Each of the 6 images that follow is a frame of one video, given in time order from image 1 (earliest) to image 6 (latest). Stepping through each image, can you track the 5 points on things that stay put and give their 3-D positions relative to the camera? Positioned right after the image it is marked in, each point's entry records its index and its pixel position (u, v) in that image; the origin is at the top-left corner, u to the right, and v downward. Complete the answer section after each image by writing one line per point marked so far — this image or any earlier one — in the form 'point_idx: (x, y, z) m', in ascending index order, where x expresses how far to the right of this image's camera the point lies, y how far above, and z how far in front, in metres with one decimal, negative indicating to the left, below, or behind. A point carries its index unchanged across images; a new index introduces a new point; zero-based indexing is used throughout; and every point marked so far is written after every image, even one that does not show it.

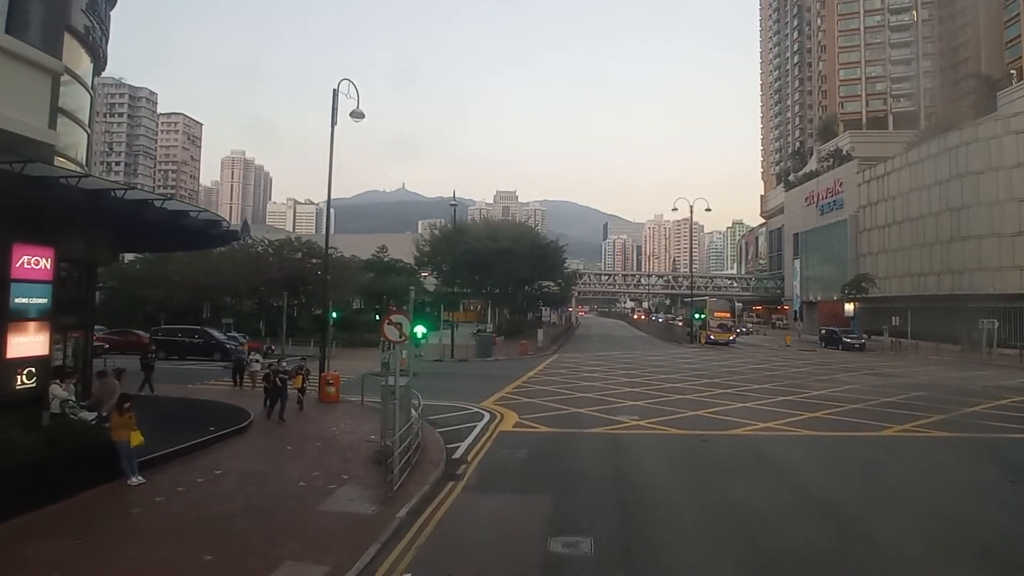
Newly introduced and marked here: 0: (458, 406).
0: (-1.6, -3.6, +19.1) m
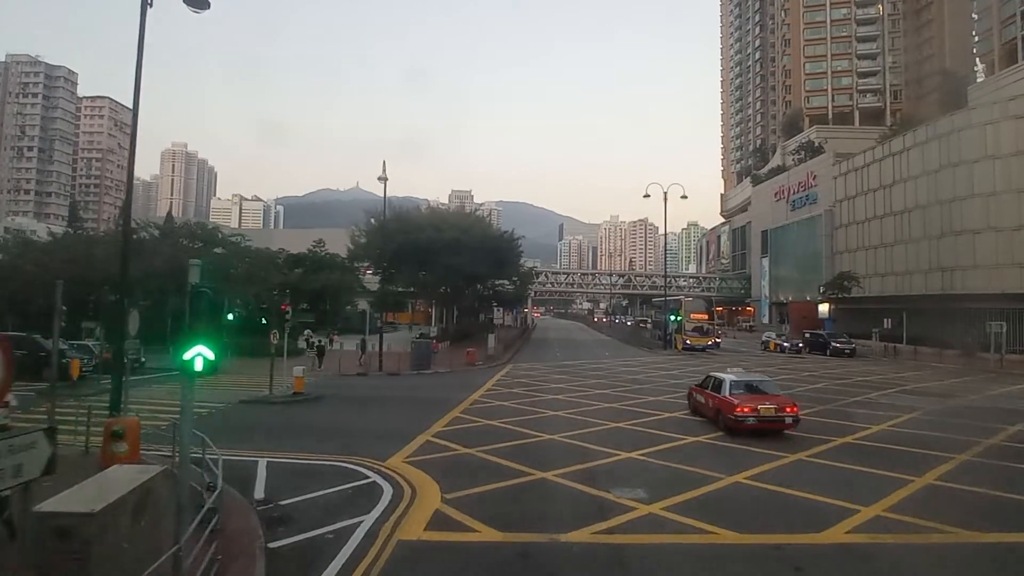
0: (-3.1, -3.4, +11.5) m
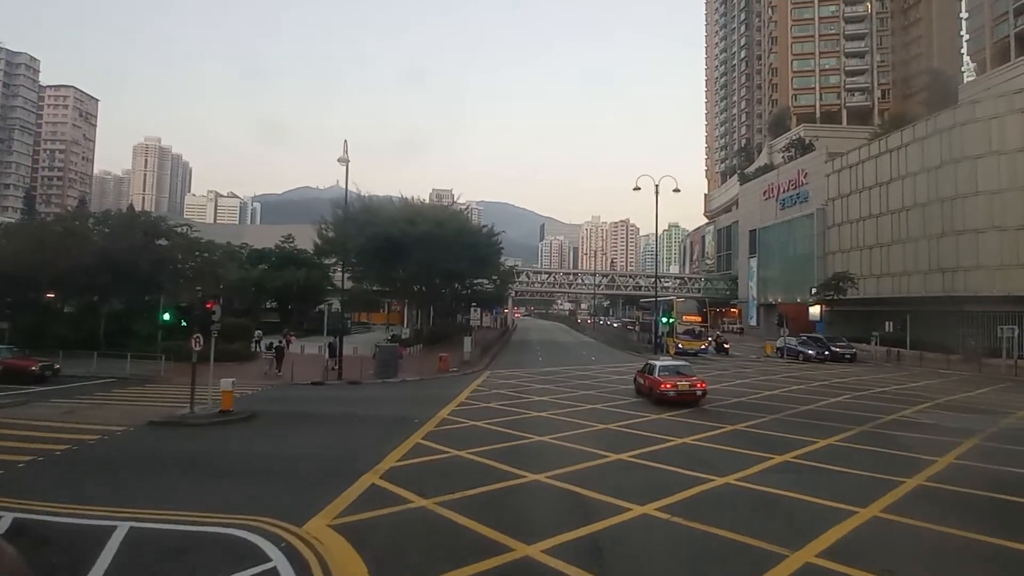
0: (-3.4, -3.2, +7.9) m
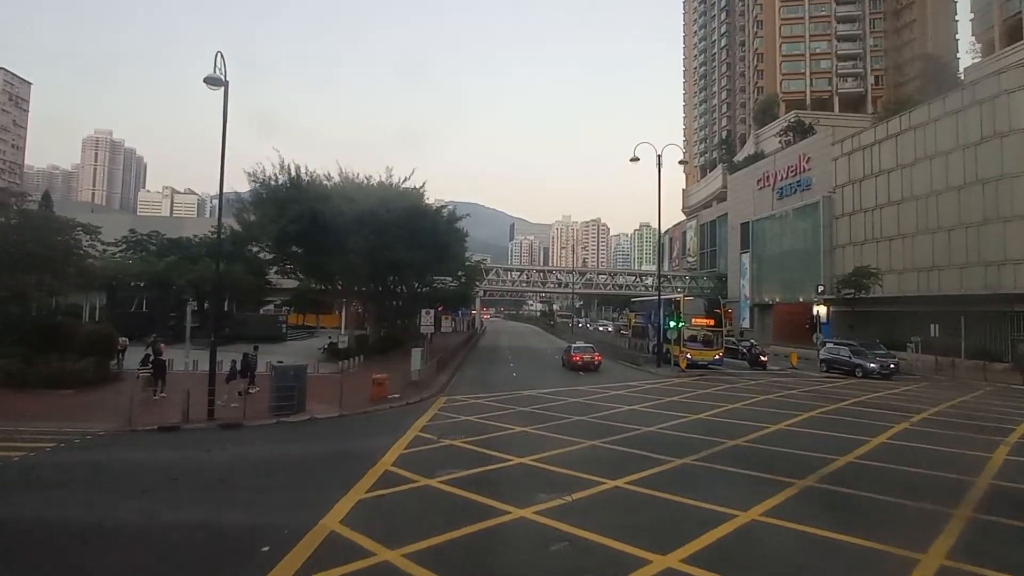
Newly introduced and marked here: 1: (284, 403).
0: (-3.6, -3.0, -1.1) m
1: (-6.7, -3.4, +18.4) m
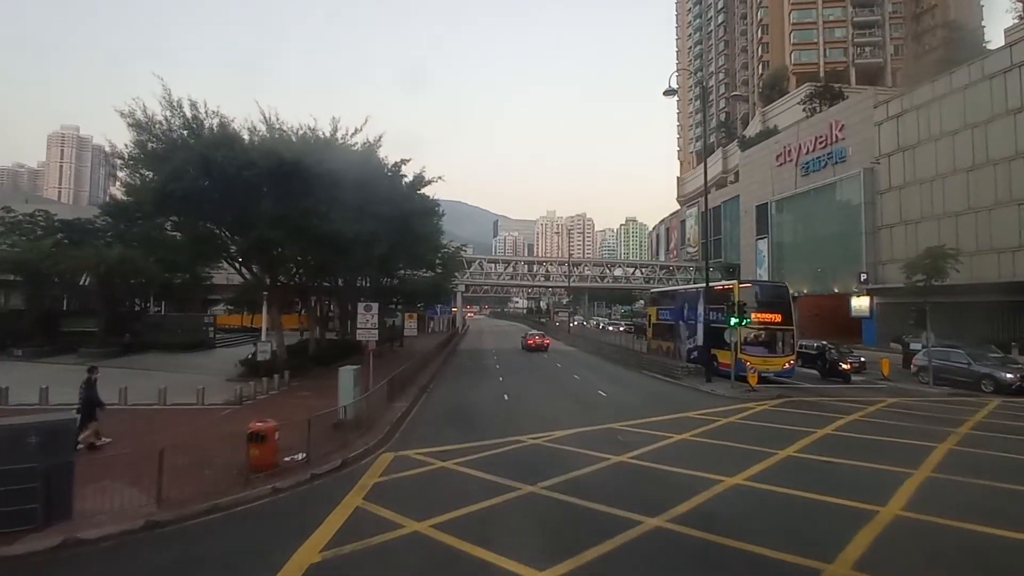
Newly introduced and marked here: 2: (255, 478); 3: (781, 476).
0: (-3.1, -2.6, -11.0) m
1: (-6.7, -2.9, +8.4) m
2: (-4.5, -3.3, +11.0) m
3: (+4.9, -3.5, +11.7) m
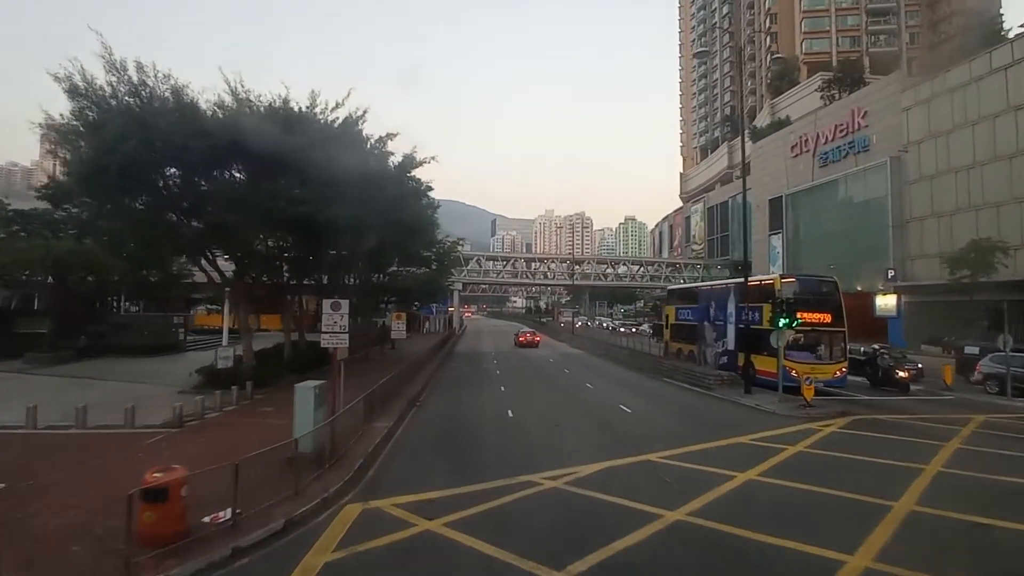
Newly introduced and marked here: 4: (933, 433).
0: (-2.8, -2.4, -14.6) m
1: (-6.5, -2.8, +4.8) m
2: (-4.3, -3.2, +7.4) m
3: (+5.1, -3.3, +8.1) m
4: (+10.0, -3.5, +14.7) m
